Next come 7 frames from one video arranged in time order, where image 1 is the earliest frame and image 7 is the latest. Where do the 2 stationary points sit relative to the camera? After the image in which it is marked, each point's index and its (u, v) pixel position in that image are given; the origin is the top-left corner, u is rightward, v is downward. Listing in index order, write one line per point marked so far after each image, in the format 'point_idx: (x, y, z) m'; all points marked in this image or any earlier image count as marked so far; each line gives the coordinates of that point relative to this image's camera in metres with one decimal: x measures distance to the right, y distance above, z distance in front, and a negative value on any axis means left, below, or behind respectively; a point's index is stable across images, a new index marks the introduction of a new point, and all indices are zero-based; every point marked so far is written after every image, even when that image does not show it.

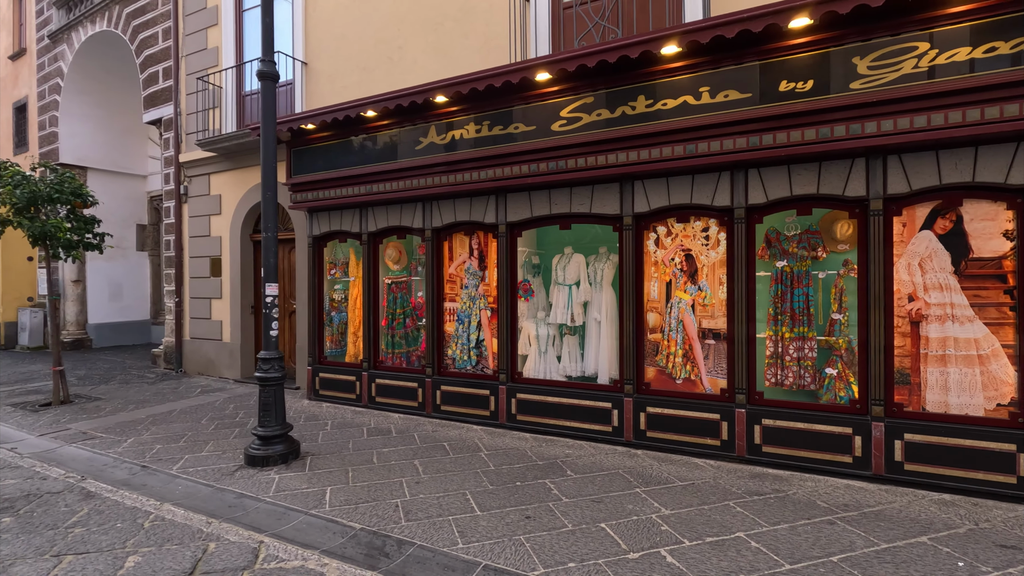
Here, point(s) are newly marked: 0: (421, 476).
0: (-0.7, -1.6, +4.5) m
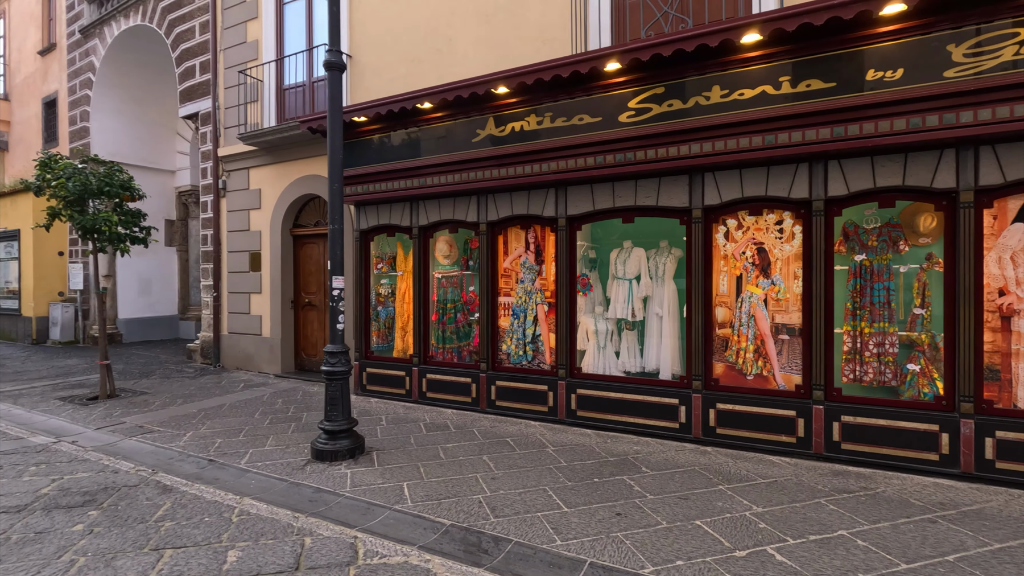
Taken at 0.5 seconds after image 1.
0: (-0.1, -1.5, +4.4) m
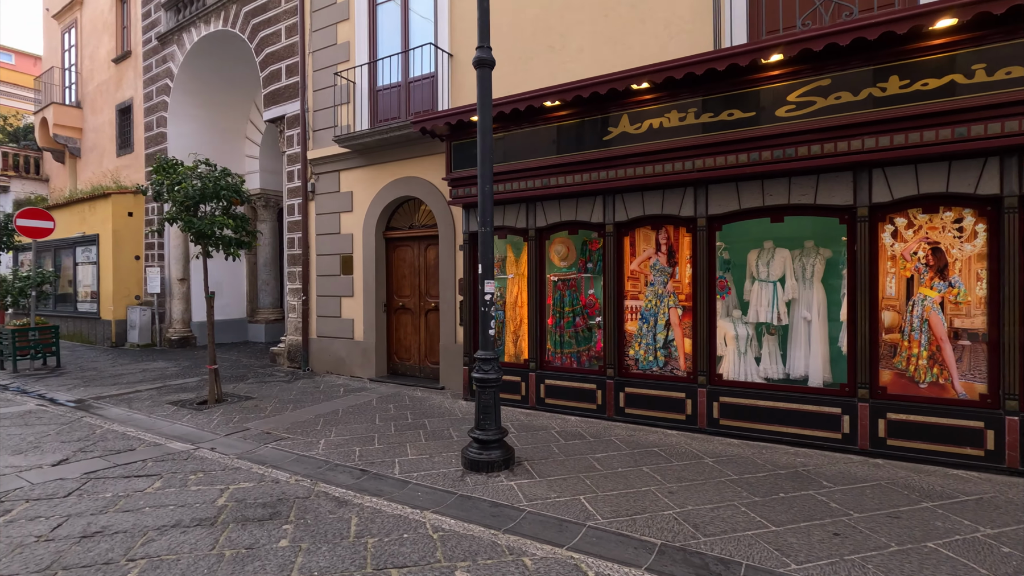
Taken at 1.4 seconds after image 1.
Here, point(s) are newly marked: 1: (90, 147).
0: (+1.2, -1.5, +4.2) m
1: (-11.6, +3.9, +14.7) m
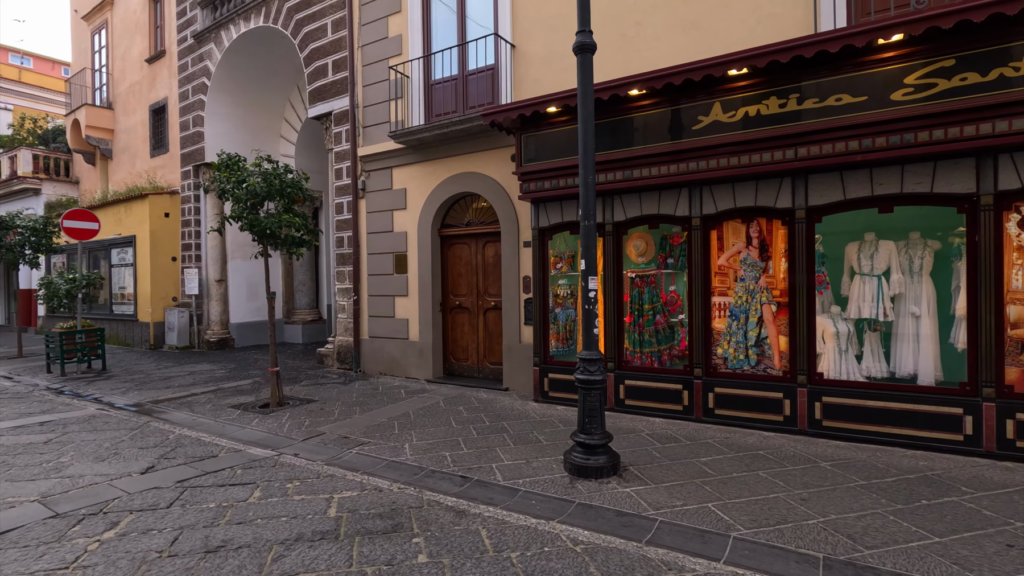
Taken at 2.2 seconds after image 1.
0: (+2.1, -1.5, +4.0) m
1: (-10.6, +3.8, +14.6) m
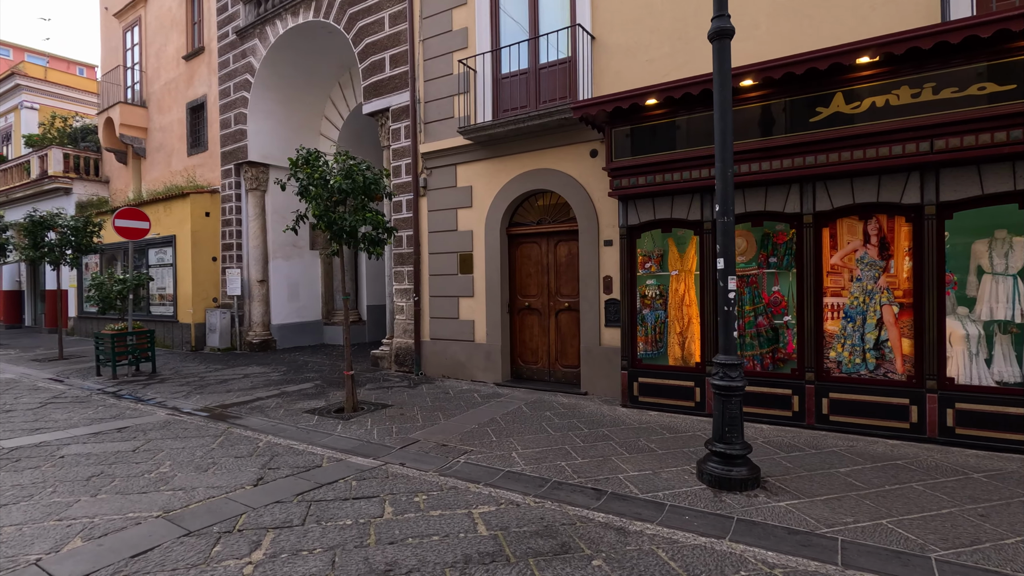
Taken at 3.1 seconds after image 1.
0: (+3.1, -1.5, +3.7) m
1: (-9.5, +3.8, +14.4) m
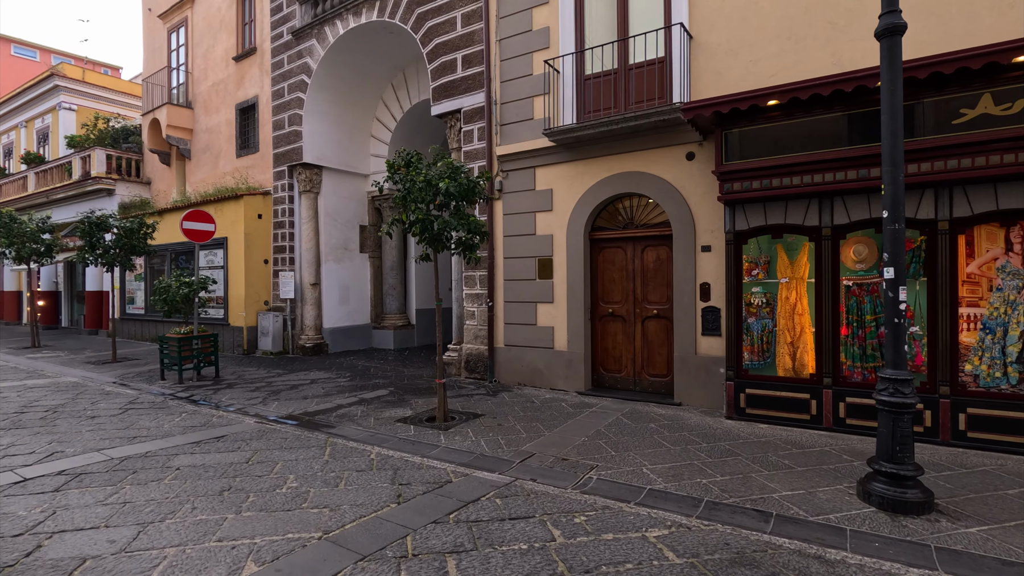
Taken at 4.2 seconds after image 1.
0: (+4.3, -1.6, +3.5) m
1: (-8.3, +3.7, +14.3) m
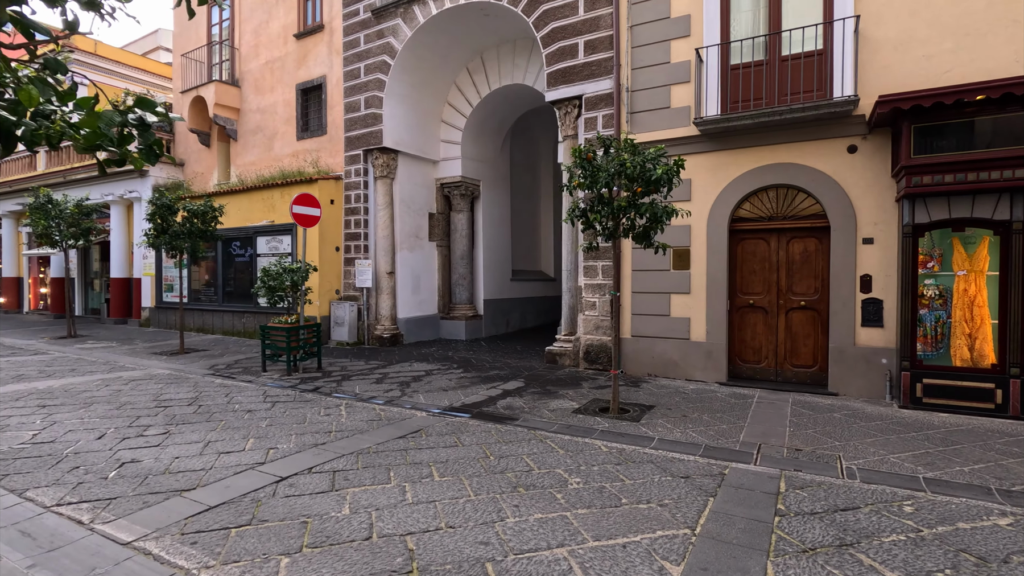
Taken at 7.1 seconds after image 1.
0: (+6.6, -1.6, +3.7) m
1: (-6.6, +4.0, +13.7) m
